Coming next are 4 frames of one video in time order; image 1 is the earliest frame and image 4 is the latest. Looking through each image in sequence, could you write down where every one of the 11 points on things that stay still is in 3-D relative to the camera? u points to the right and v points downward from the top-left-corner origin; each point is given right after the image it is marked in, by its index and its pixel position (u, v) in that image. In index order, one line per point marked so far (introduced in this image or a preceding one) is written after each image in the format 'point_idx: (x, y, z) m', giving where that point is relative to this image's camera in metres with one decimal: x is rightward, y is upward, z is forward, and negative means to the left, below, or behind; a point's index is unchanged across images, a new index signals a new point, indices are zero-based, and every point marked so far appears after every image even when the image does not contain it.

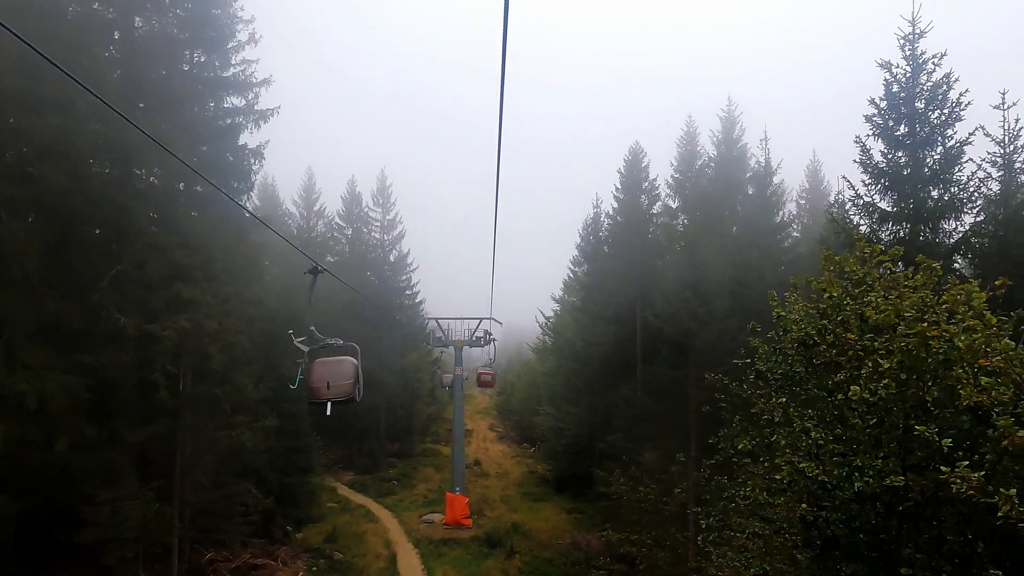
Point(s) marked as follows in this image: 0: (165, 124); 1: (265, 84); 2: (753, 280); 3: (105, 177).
0: (-8.8, +4.1, +14.9) m
1: (-7.6, +6.3, +18.1) m
2: (+6.6, +0.2, +16.3) m
3: (-9.0, +2.4, +13.1) m
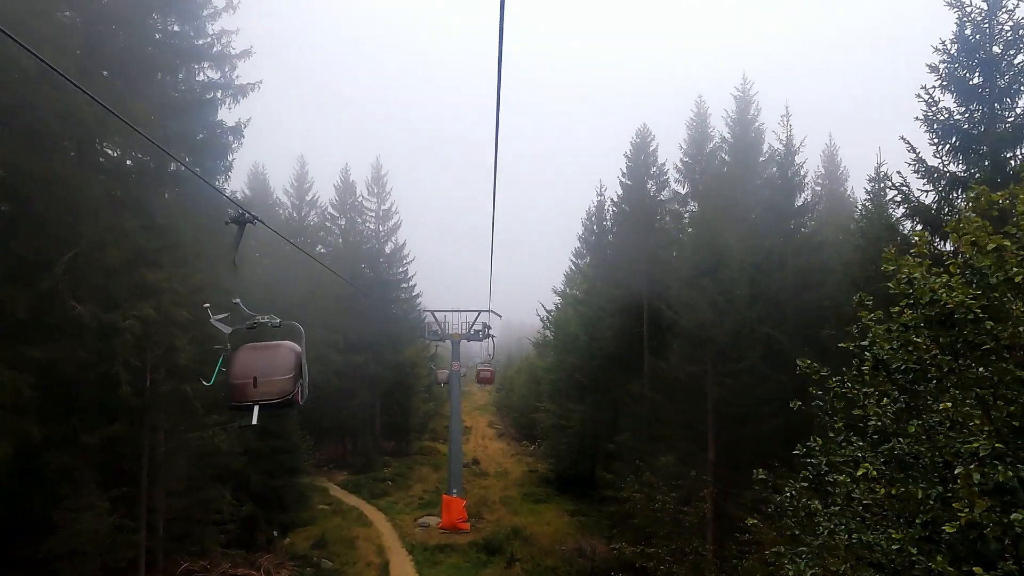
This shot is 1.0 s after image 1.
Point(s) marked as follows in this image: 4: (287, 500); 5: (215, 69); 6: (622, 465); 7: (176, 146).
0: (-8.8, +4.4, +13.5) m
1: (-7.6, +6.6, +16.8) m
2: (+6.7, +0.5, +15.0) m
3: (-8.9, +2.7, +11.7) m
4: (-7.1, -6.7, +18.7) m
5: (-8.2, +6.0, +16.2) m
6: (+3.2, -5.1, +17.0) m
7: (-8.3, +3.5, +14.7) m
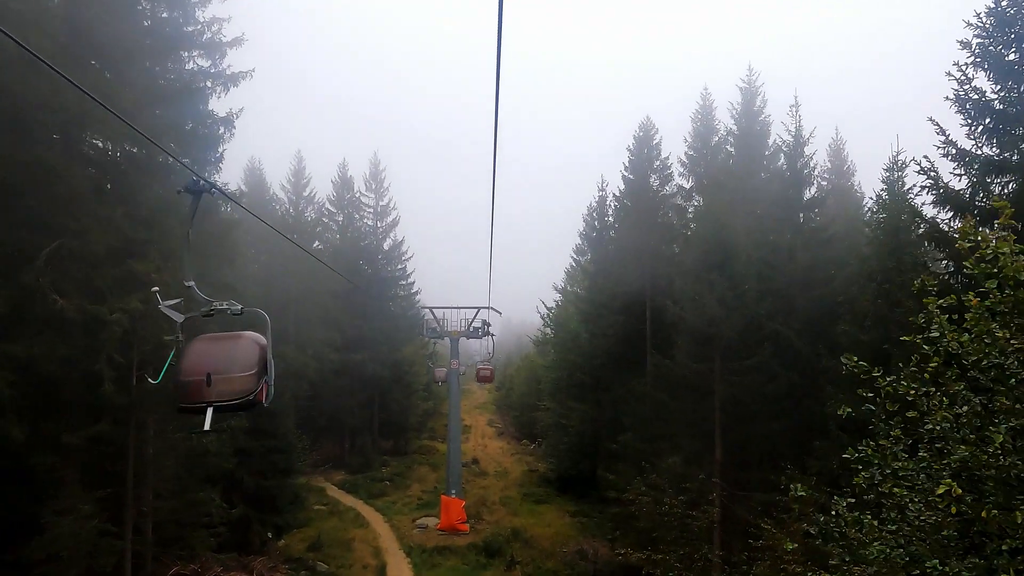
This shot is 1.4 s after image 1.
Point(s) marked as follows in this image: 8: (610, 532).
0: (-8.8, +4.6, +13.0) m
1: (-7.6, +6.7, +16.2) m
2: (+6.7, +0.6, +14.5) m
3: (-8.9, +2.8, +11.2) m
4: (-7.1, -6.6, +18.2) m
5: (-8.2, +6.1, +15.7) m
6: (+3.2, -5.0, +16.6) m
7: (-8.3, +3.7, +14.2) m
8: (+2.9, -7.3, +17.6) m
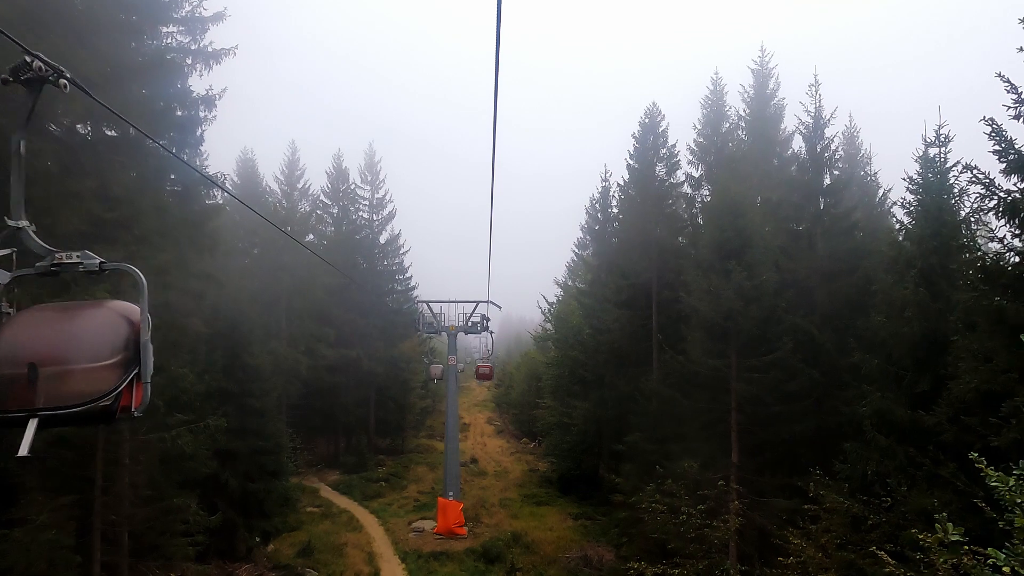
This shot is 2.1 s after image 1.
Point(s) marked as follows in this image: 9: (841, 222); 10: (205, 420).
0: (-8.7, +4.8, +12.0) m
1: (-7.6, +7.0, +15.2) m
2: (+6.7, +0.9, +13.5) m
3: (-8.9, +3.0, +10.2) m
4: (-7.1, -6.3, +17.2) m
5: (-8.2, +6.4, +14.7) m
6: (+3.2, -4.8, +15.6) m
7: (-8.3, +3.9, +13.2) m
8: (+2.9, -7.0, +16.7) m
9: (+7.9, +1.6, +14.2) m
10: (-6.9, -3.0, +13.4) m
